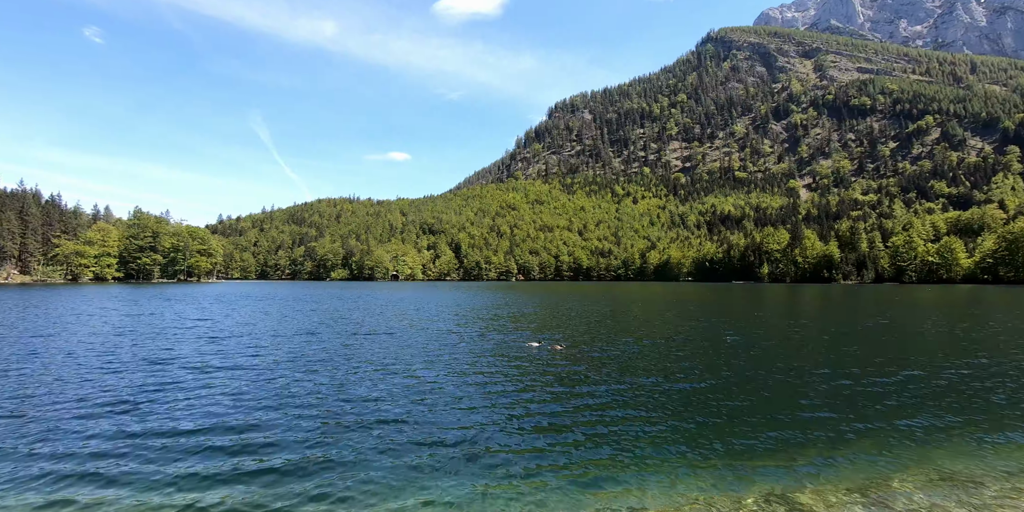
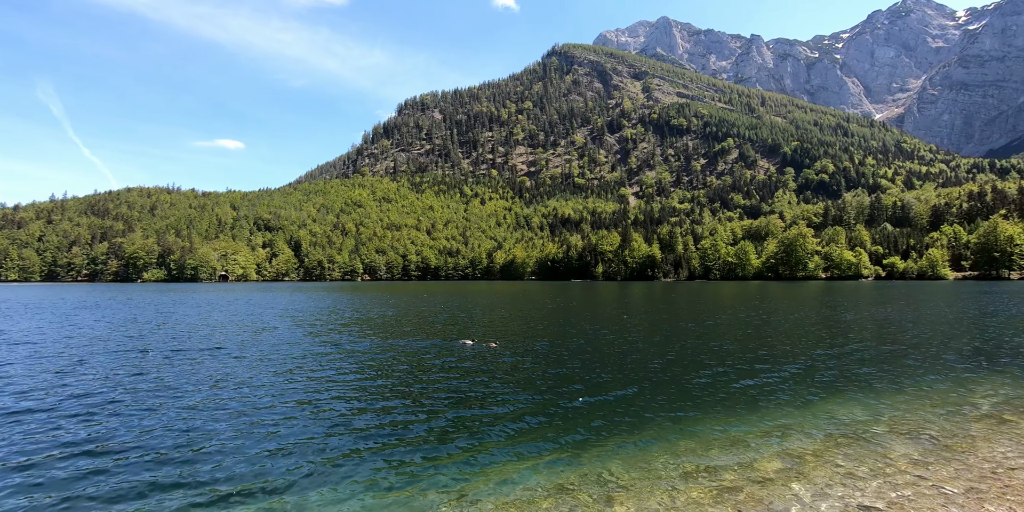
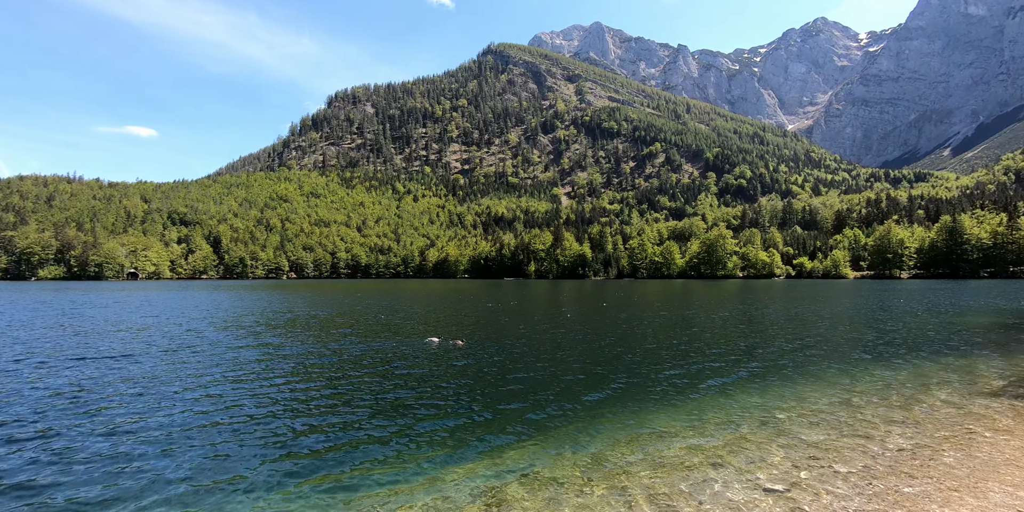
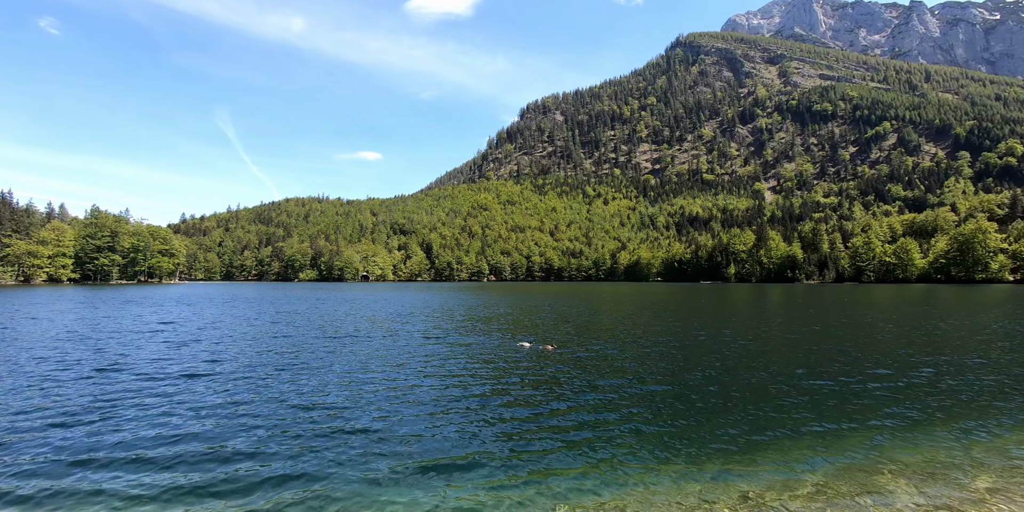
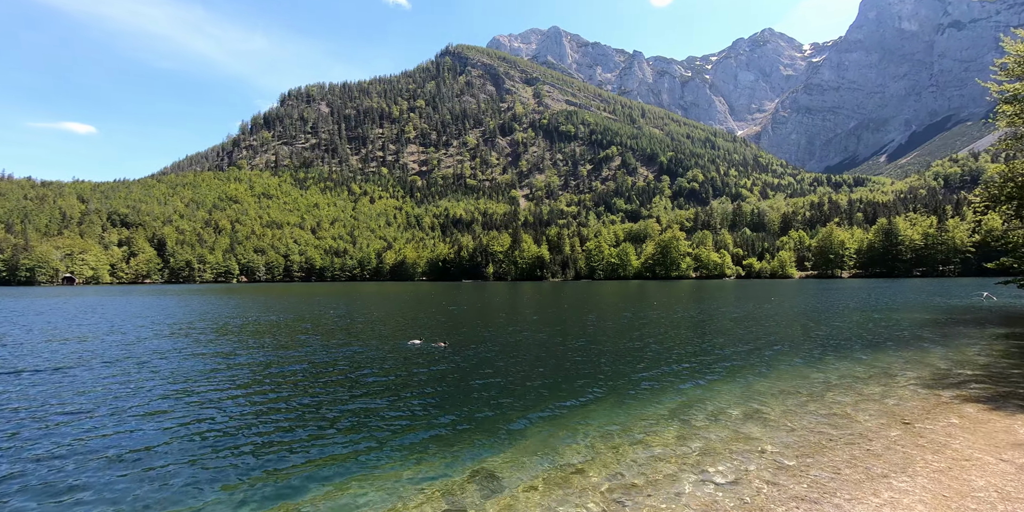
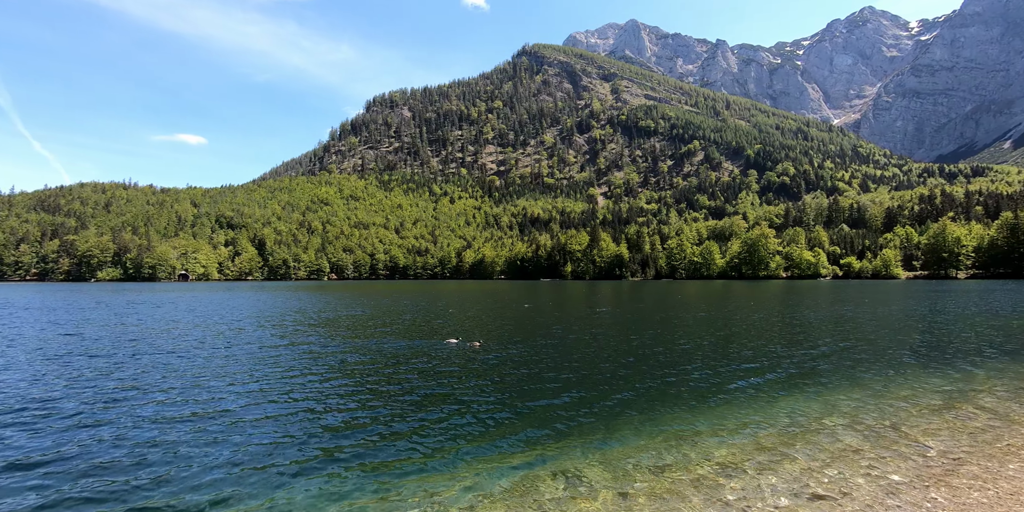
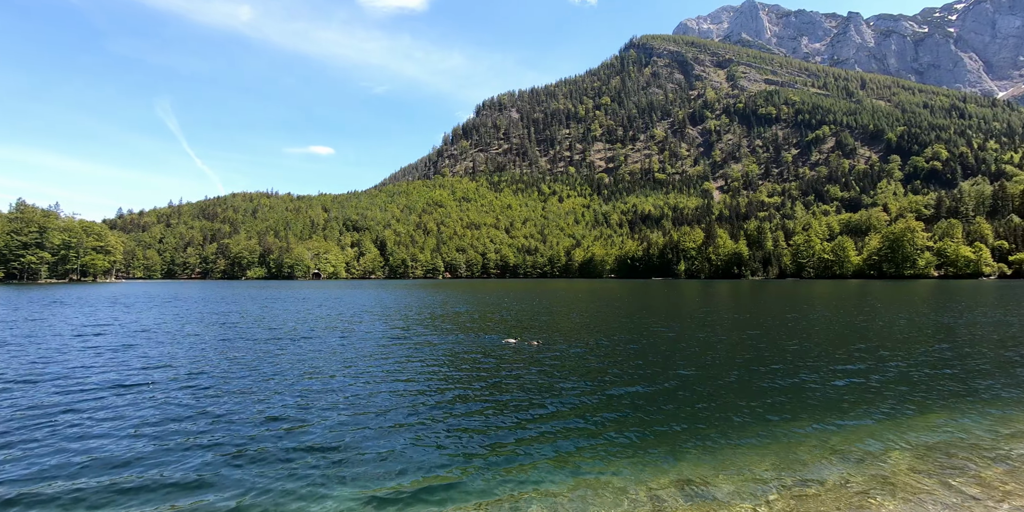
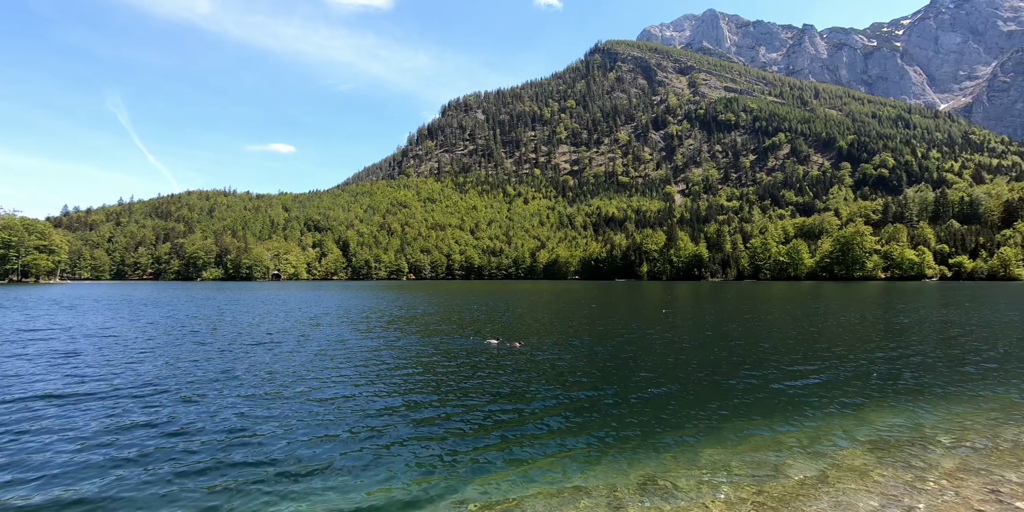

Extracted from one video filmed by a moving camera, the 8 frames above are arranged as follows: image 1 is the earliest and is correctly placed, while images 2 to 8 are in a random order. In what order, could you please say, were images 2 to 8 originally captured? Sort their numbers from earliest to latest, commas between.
4, 7, 8, 2, 6, 3, 5
